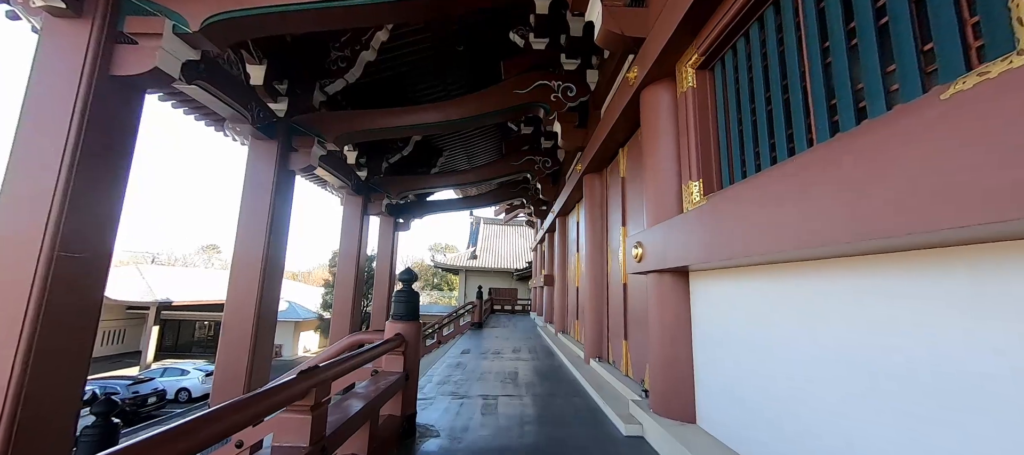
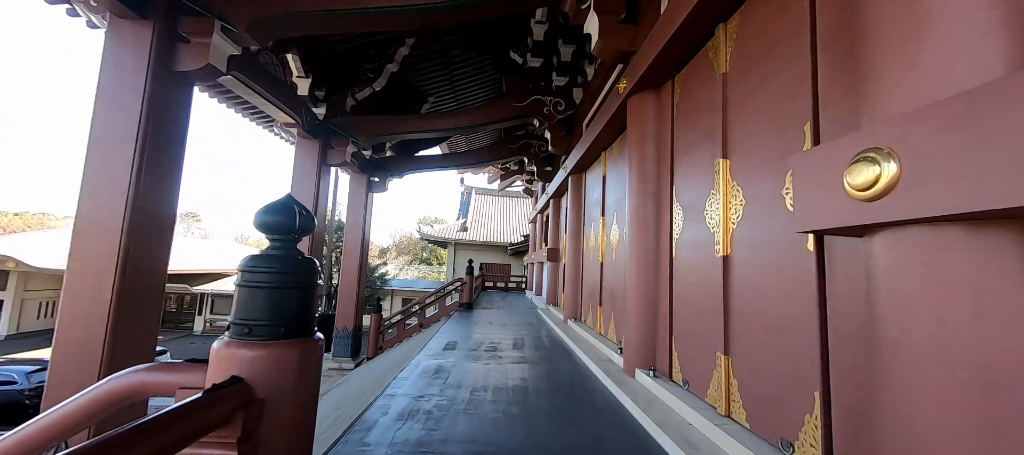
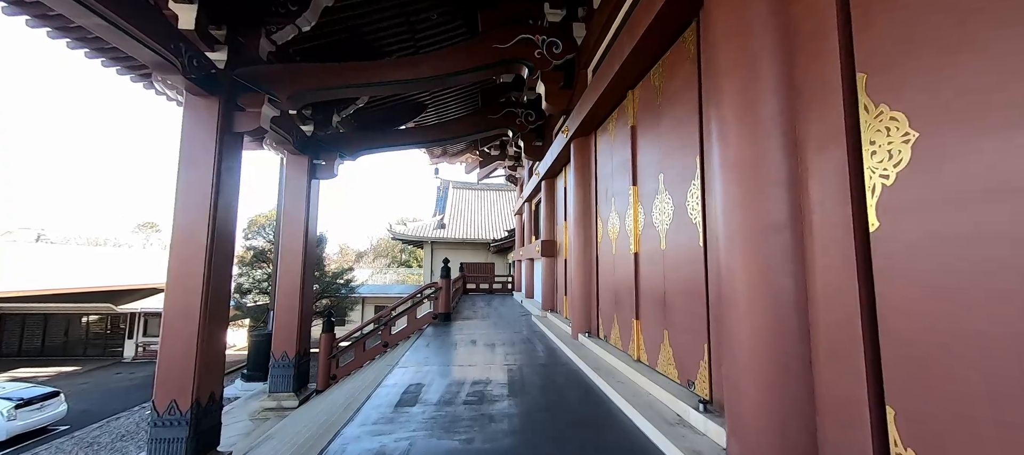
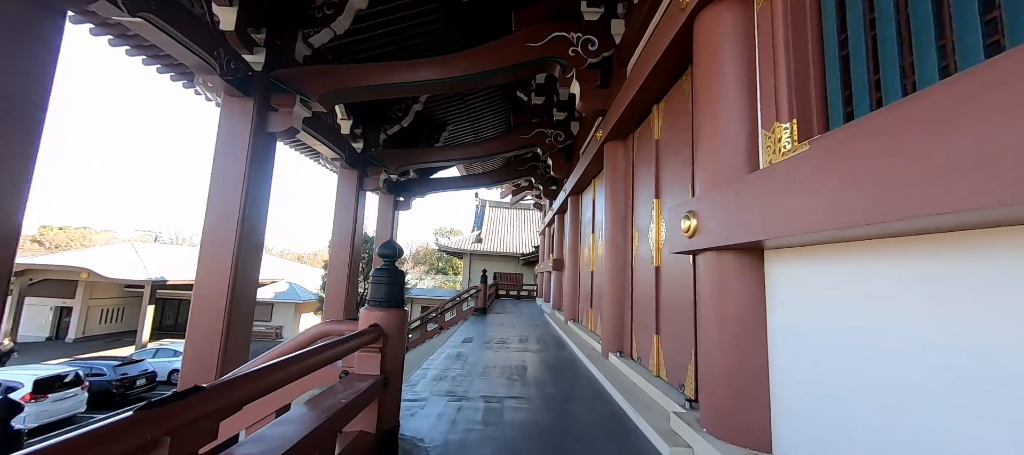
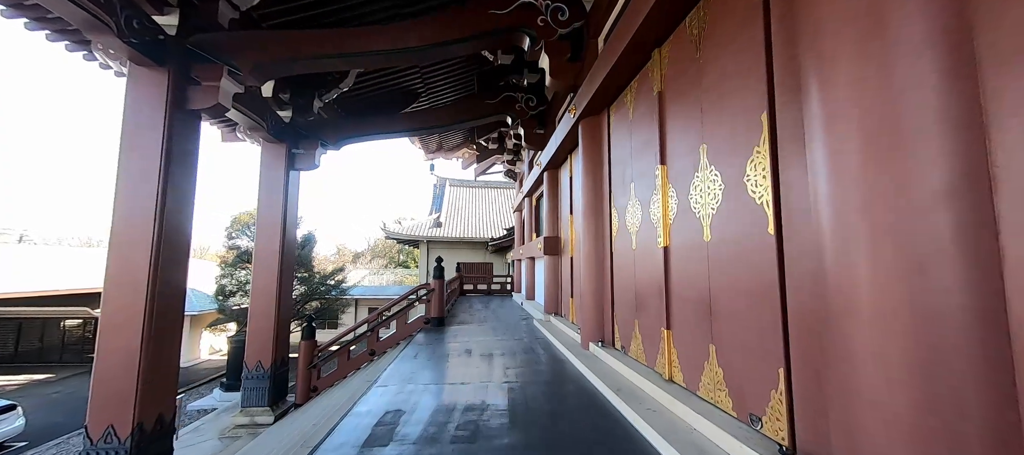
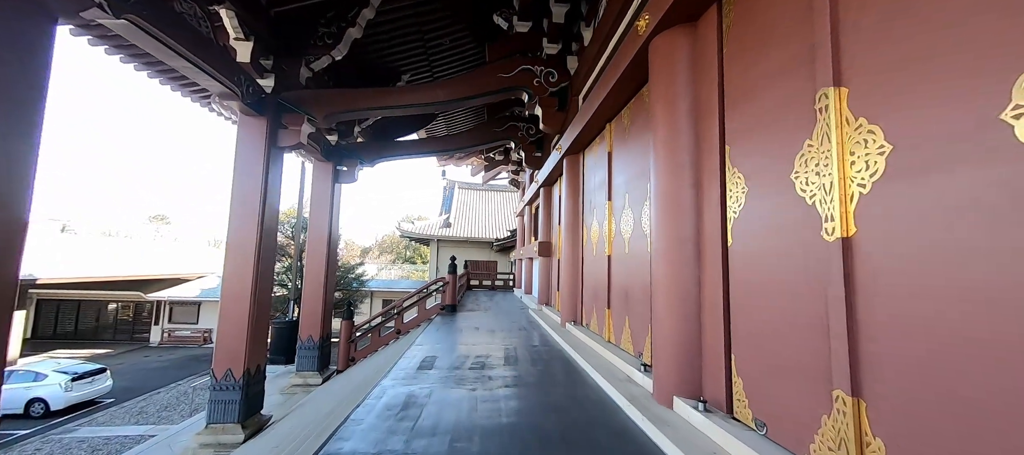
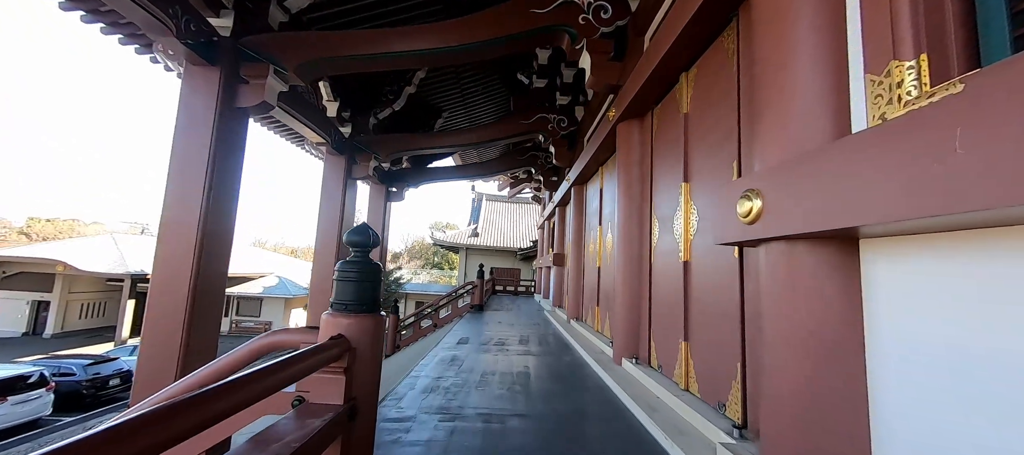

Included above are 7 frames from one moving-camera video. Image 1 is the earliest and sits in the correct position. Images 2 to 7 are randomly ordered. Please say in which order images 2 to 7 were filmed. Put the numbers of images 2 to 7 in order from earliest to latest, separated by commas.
4, 7, 2, 6, 3, 5
